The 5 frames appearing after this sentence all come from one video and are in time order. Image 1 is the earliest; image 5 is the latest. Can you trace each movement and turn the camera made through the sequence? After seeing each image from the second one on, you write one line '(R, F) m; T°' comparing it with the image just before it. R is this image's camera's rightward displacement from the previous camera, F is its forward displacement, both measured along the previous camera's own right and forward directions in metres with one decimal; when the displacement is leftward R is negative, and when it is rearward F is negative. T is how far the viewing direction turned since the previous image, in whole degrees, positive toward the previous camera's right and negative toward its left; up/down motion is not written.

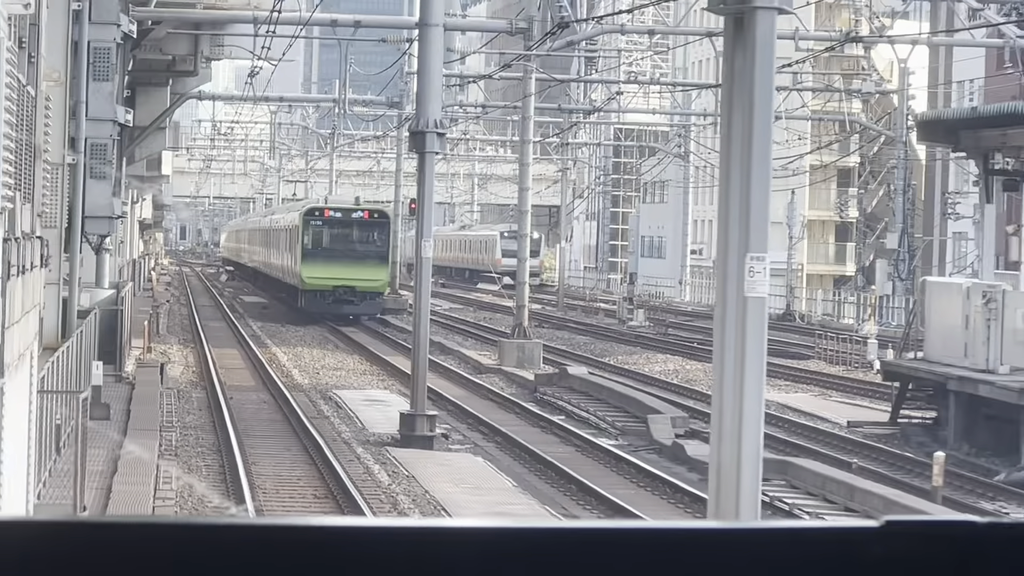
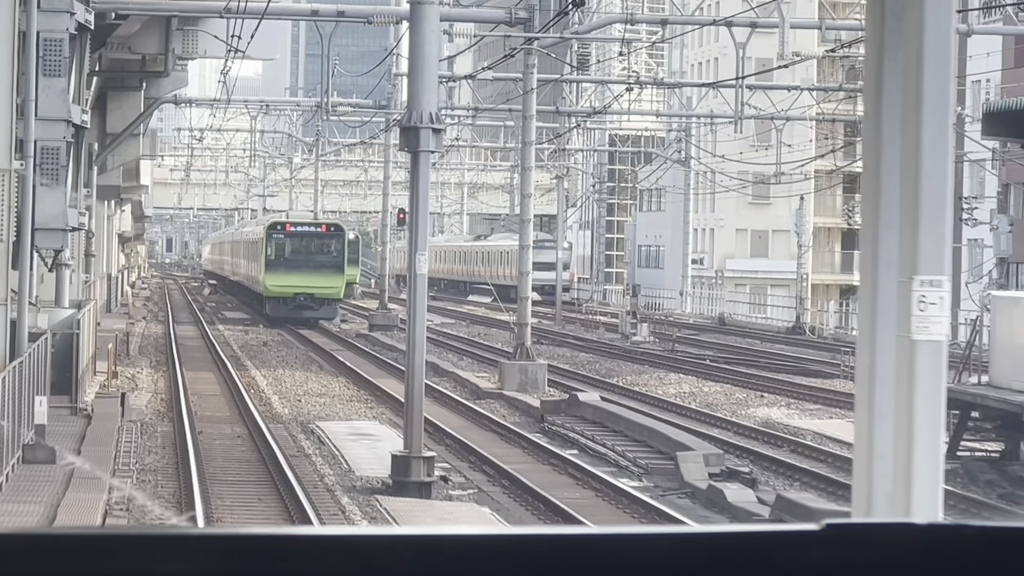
(-0.1, +1.6) m; 0°
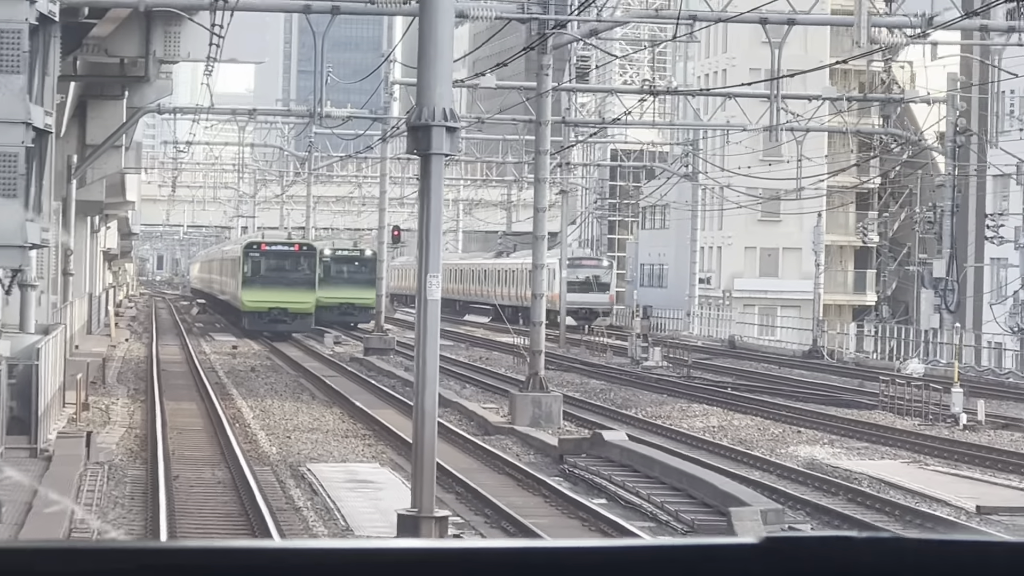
(-0.2, +1.5) m; 0°
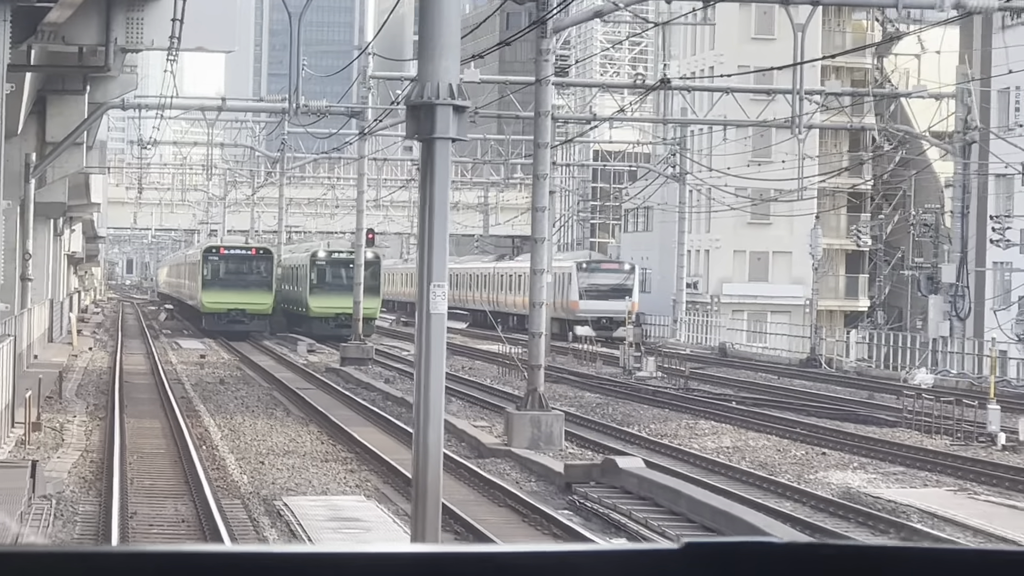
(-0.2, +1.3) m; +1°
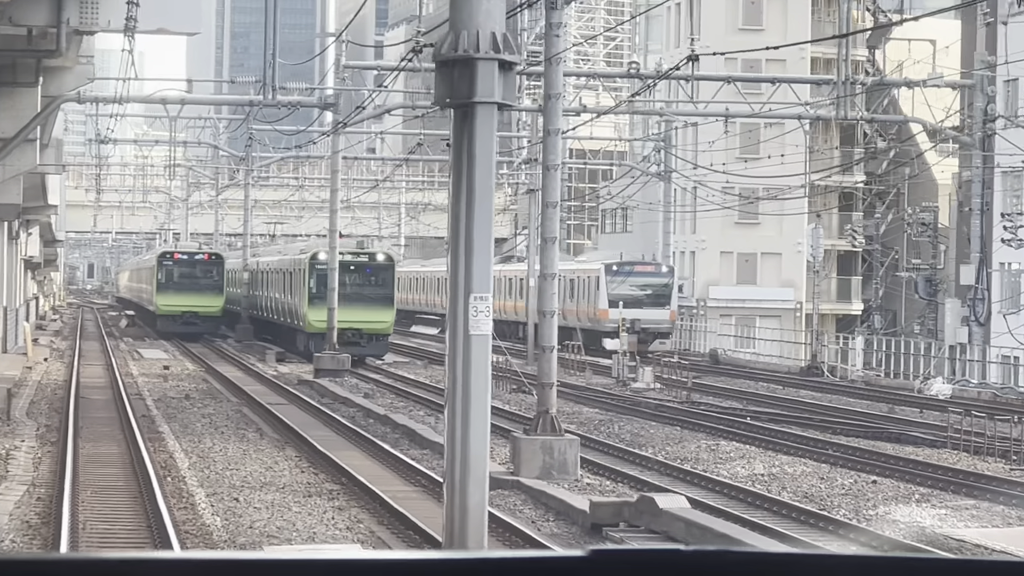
(-0.4, +1.6) m; +2°
